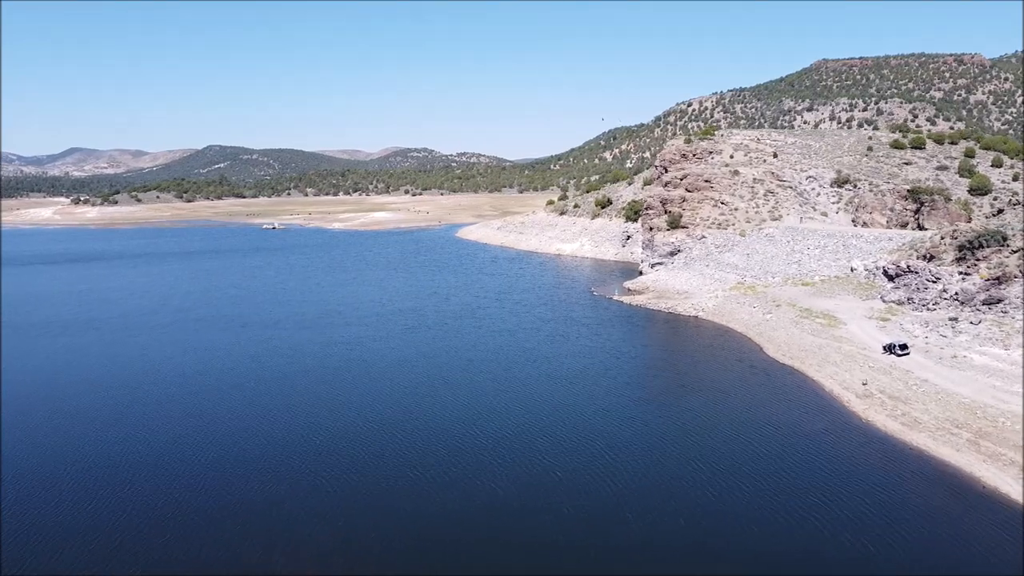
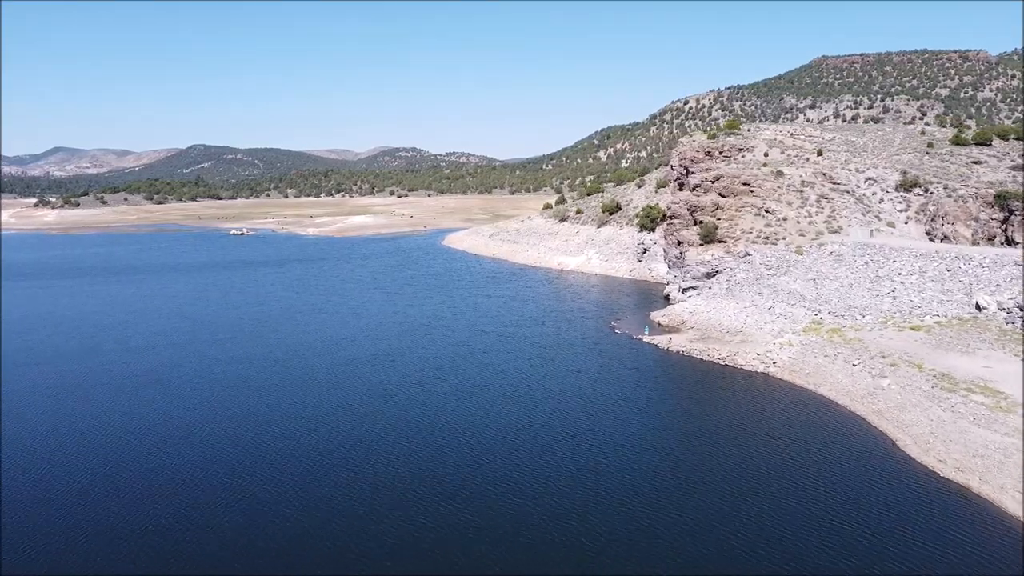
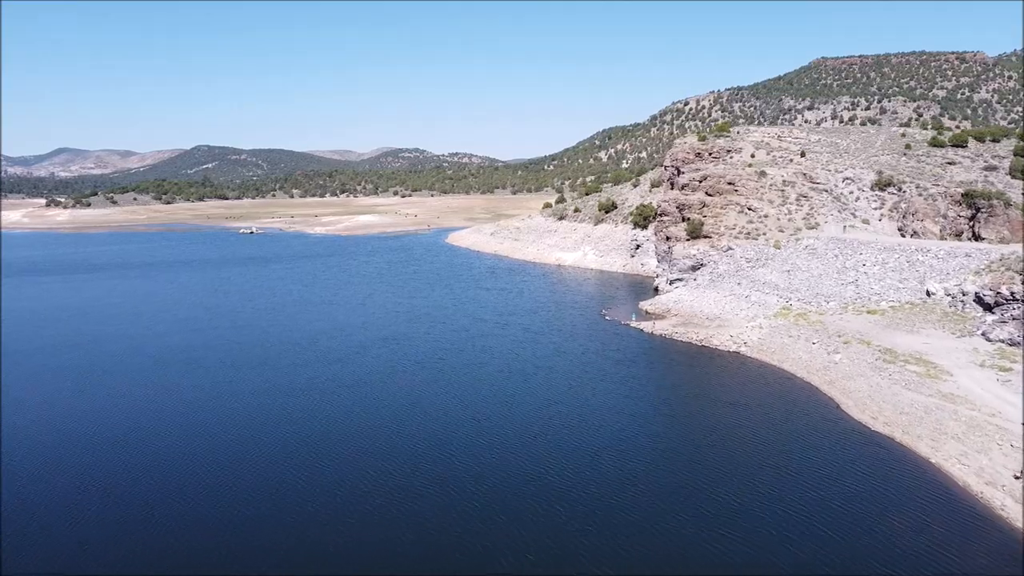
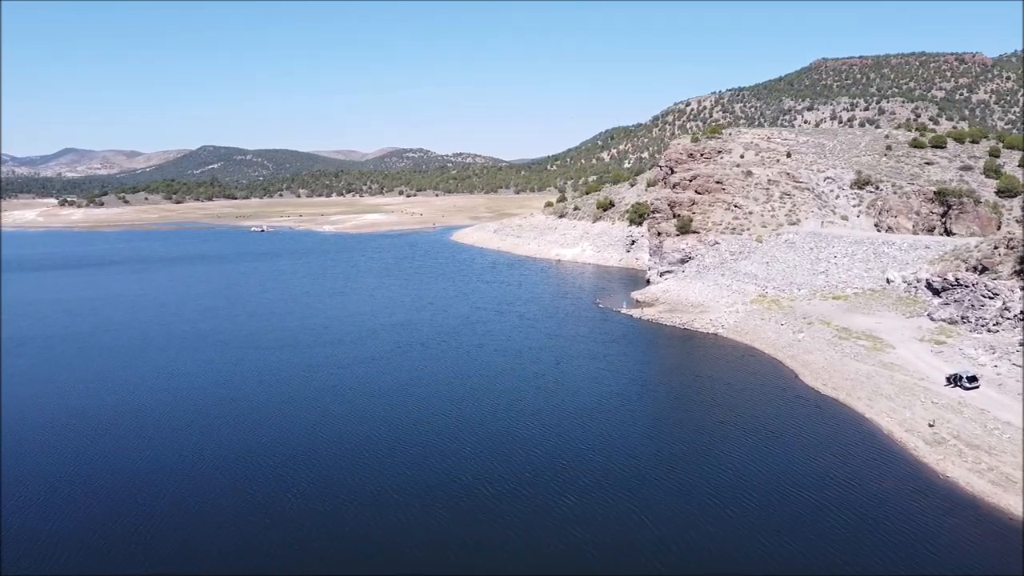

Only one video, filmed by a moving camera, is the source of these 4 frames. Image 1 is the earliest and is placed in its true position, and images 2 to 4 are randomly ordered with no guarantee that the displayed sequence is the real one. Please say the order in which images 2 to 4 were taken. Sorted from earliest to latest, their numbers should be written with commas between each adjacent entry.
4, 3, 2
